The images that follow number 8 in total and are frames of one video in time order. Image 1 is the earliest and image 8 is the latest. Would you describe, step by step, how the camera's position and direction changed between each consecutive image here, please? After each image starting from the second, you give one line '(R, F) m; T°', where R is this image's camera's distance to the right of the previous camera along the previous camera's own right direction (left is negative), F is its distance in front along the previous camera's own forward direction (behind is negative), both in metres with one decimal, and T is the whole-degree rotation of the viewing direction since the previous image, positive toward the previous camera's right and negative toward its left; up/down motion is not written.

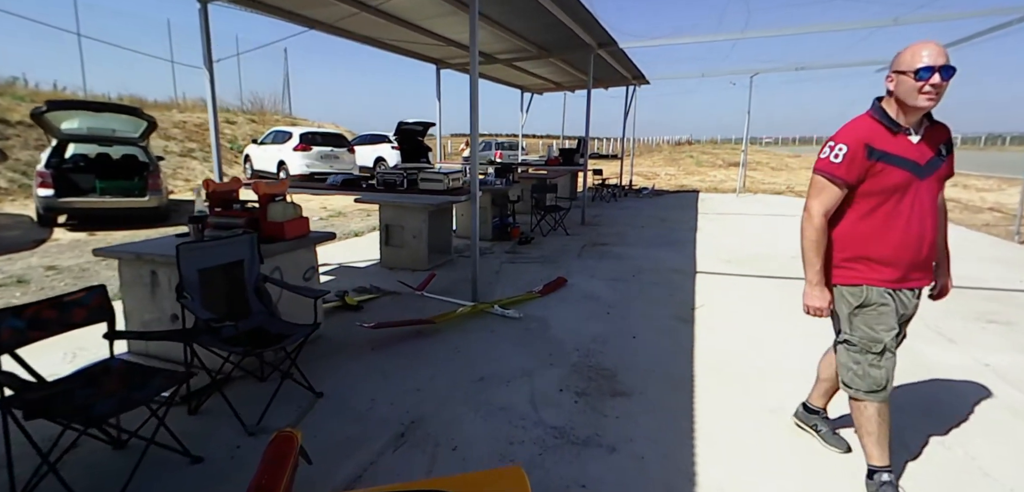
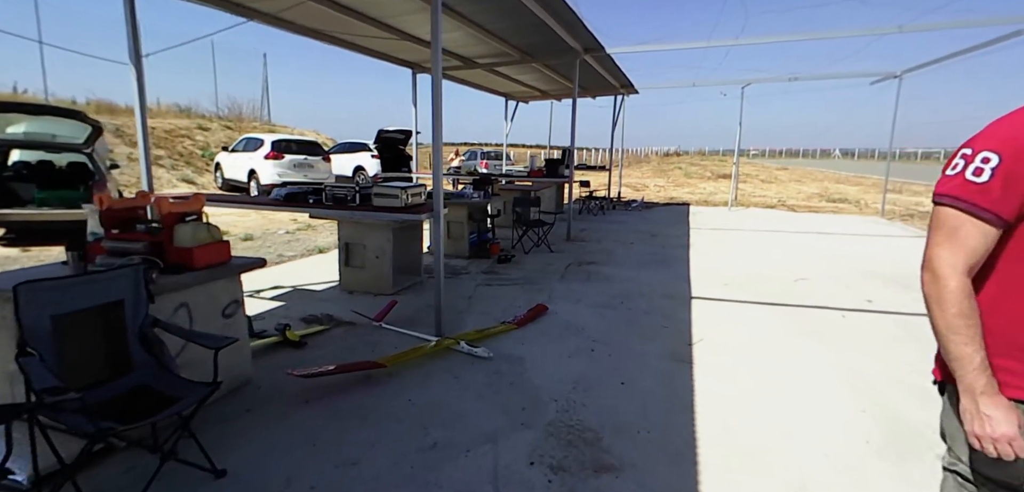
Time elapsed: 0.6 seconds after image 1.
(+0.1, +0.5) m; +1°
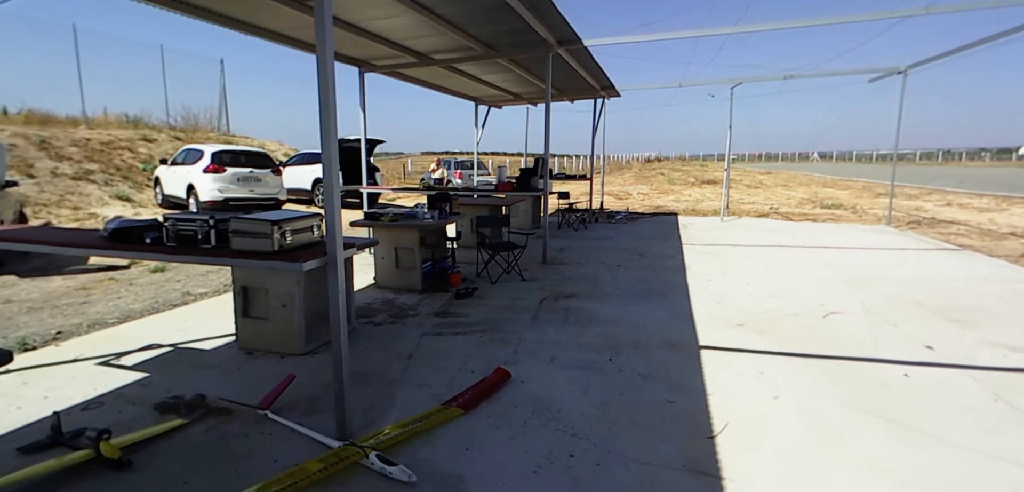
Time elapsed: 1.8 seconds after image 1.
(+0.2, +1.0) m; +2°
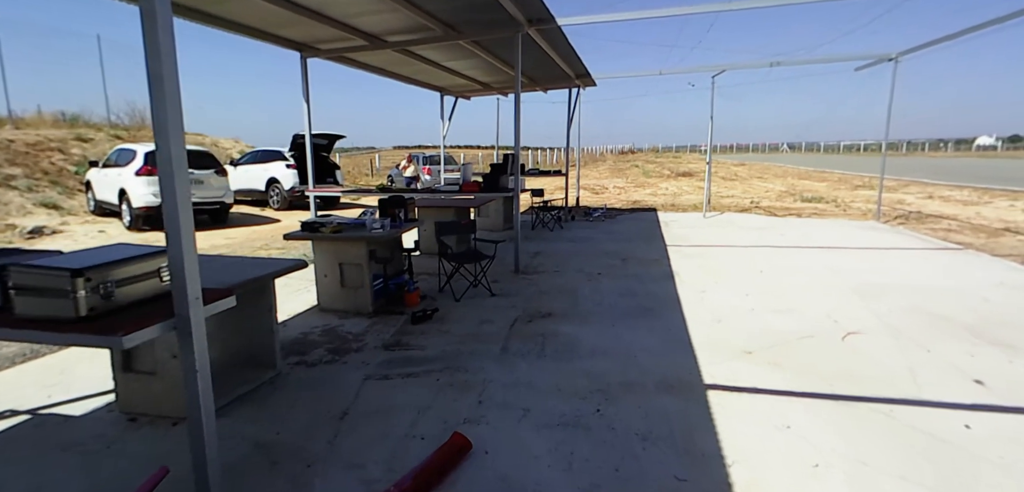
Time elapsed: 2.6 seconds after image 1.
(+0.1, +0.7) m; +3°
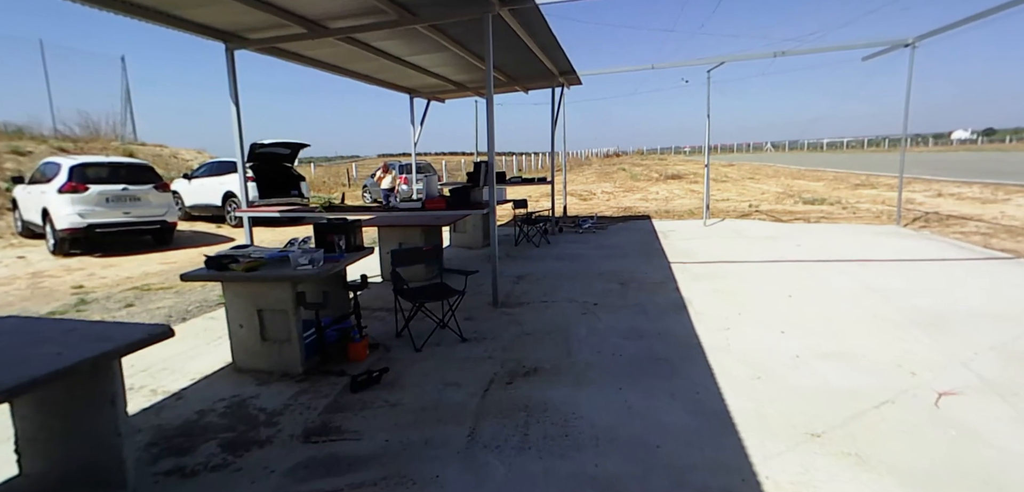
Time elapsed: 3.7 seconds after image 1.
(+0.1, +0.9) m; +1°
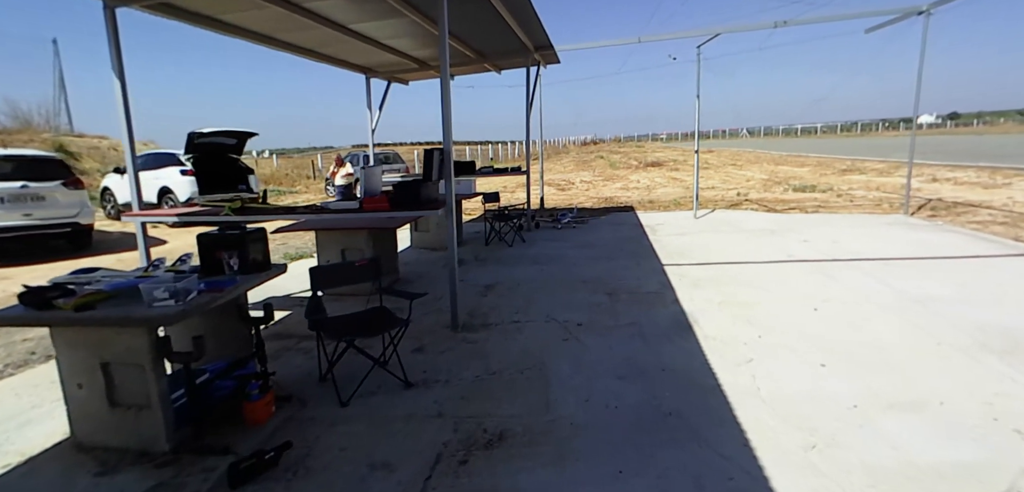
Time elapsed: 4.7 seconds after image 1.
(+0.1, +0.9) m; +2°
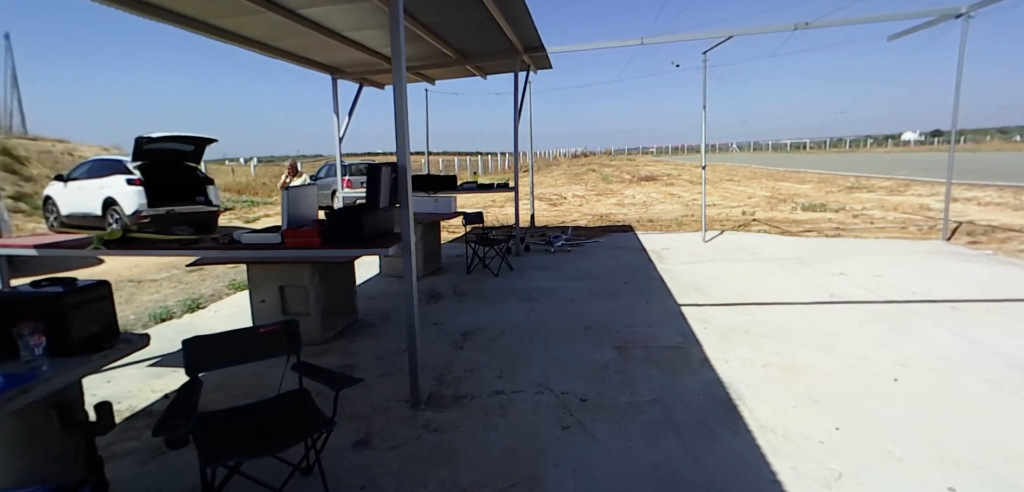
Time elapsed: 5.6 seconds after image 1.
(0.0, +0.9) m; +1°
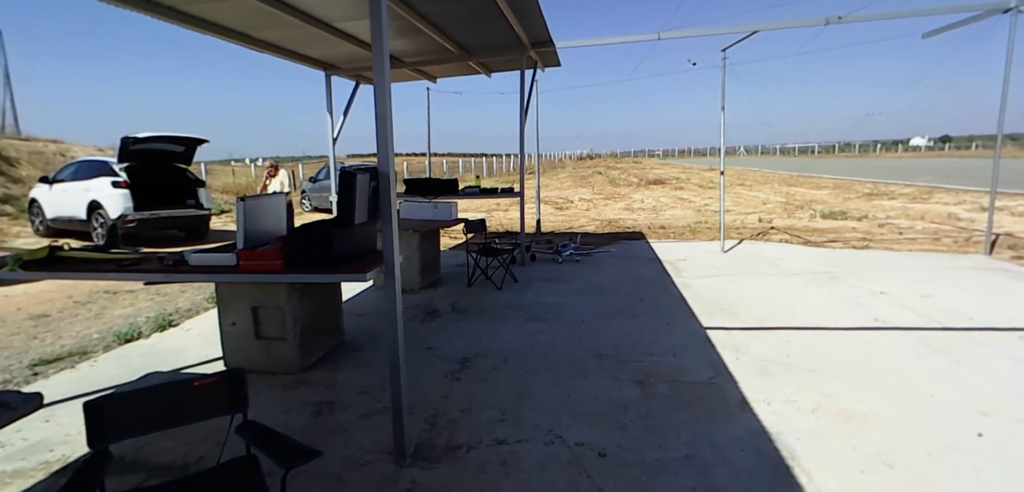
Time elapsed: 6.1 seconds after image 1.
(0.0, +0.4) m; 0°
